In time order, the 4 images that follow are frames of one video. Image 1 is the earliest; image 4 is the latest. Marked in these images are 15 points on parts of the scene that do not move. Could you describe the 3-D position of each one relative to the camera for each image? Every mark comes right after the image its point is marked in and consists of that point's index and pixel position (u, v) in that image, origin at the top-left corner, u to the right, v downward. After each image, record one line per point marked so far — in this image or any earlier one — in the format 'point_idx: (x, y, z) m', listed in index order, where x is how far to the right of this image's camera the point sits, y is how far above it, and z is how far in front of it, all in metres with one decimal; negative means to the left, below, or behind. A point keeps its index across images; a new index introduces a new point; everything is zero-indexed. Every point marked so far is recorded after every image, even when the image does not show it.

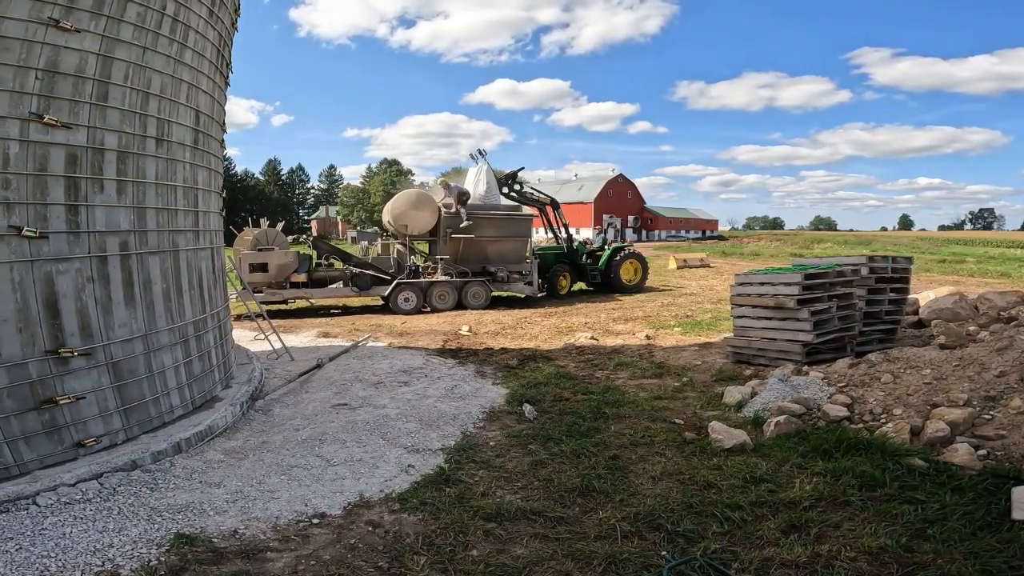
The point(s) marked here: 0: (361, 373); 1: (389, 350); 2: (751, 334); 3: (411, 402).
0: (-1.8, -1.0, +7.6) m
1: (-1.9, -0.9, +9.4) m
2: (+2.9, -0.6, +7.5) m
3: (-1.1, -1.1, +6.4) m
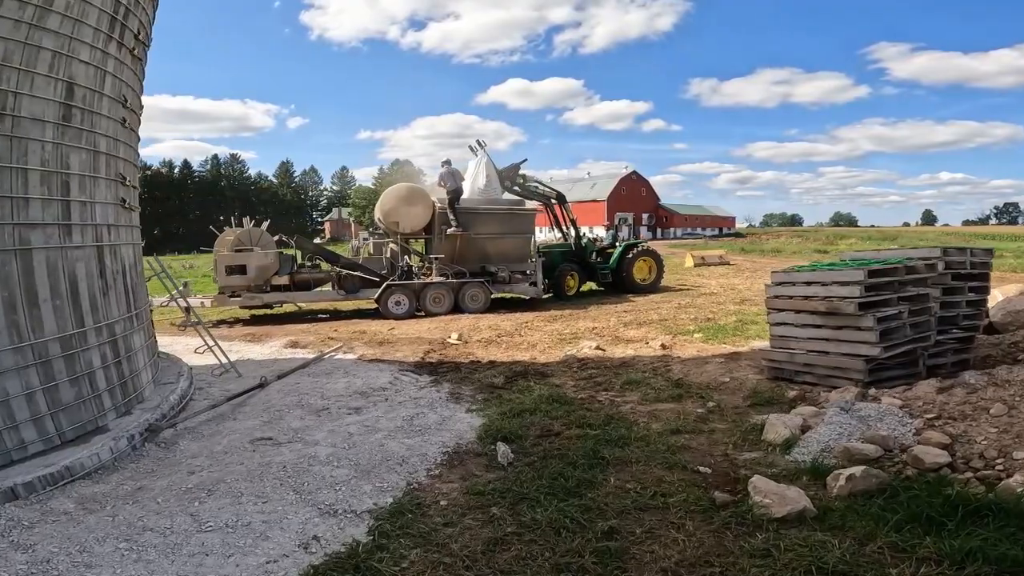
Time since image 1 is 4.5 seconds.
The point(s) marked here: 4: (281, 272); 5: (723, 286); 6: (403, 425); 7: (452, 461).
0: (-2.0, -1.0, +6.2) m
1: (-2.0, -0.9, +7.9) m
2: (+2.7, -0.6, +6.0) m
3: (-1.3, -1.2, +4.9) m
4: (-5.3, +0.4, +14.4) m
5: (+5.9, 0.0, +17.6) m
6: (-0.9, -1.1, +5.3) m
7: (-0.4, -1.3, +4.6) m
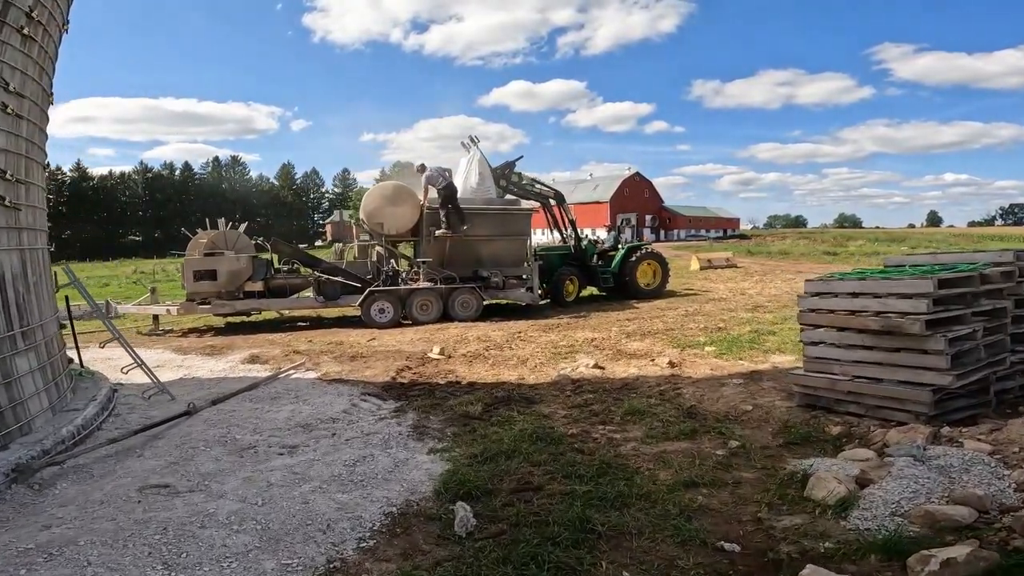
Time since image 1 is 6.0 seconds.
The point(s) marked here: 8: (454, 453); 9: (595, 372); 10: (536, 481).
0: (-2.2, -1.1, +5.1) m
1: (-2.2, -1.0, +6.8) m
2: (+2.5, -0.6, +4.8) m
3: (-1.5, -1.3, +3.8) m
4: (-5.4, +0.2, +13.3) m
5: (+5.7, -0.1, +16.4) m
6: (-1.1, -1.2, +4.2) m
7: (-0.6, -1.3, +3.5) m
8: (-0.4, -1.2, +4.6) m
9: (+1.0, -1.0, +7.3) m
10: (+0.2, -1.3, +4.1) m
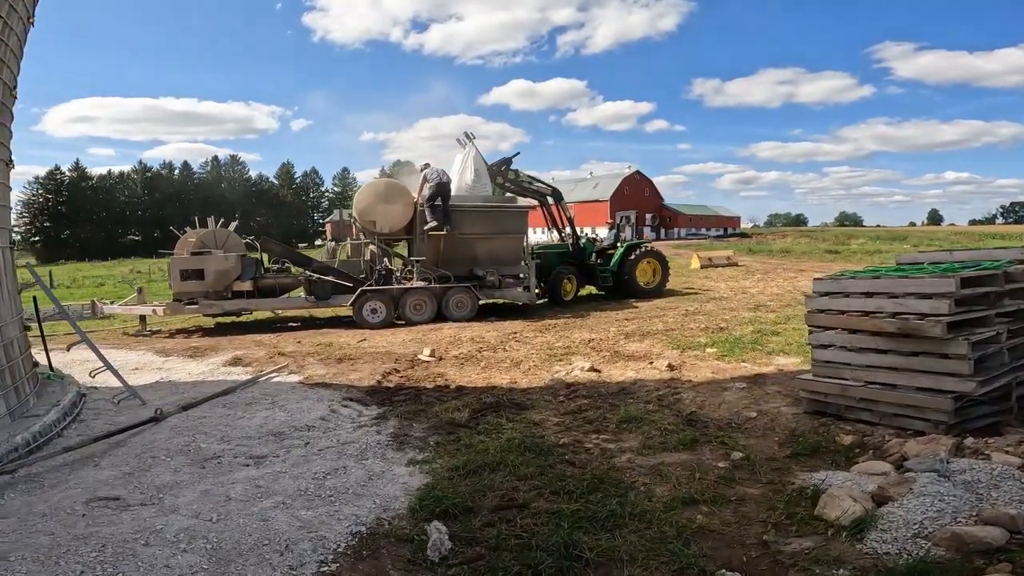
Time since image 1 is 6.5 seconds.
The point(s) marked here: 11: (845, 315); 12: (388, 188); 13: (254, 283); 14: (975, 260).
0: (-2.3, -1.1, +4.8) m
1: (-2.3, -1.0, +6.5) m
2: (+2.4, -0.6, +4.5) m
3: (-1.6, -1.3, +3.5) m
4: (-5.5, +0.2, +13.0) m
5: (+5.6, -0.1, +16.1) m
6: (-1.2, -1.2, +3.8) m
7: (-0.7, -1.3, +3.1) m
8: (-0.5, -1.2, +4.3) m
9: (+0.9, -1.0, +7.0) m
10: (+0.1, -1.2, +3.7) m
11: (+2.4, -0.2, +4.5) m
12: (-2.6, +2.1, +12.9) m
13: (-5.3, +0.1, +13.0) m
14: (+3.3, +0.2, +4.5) m
